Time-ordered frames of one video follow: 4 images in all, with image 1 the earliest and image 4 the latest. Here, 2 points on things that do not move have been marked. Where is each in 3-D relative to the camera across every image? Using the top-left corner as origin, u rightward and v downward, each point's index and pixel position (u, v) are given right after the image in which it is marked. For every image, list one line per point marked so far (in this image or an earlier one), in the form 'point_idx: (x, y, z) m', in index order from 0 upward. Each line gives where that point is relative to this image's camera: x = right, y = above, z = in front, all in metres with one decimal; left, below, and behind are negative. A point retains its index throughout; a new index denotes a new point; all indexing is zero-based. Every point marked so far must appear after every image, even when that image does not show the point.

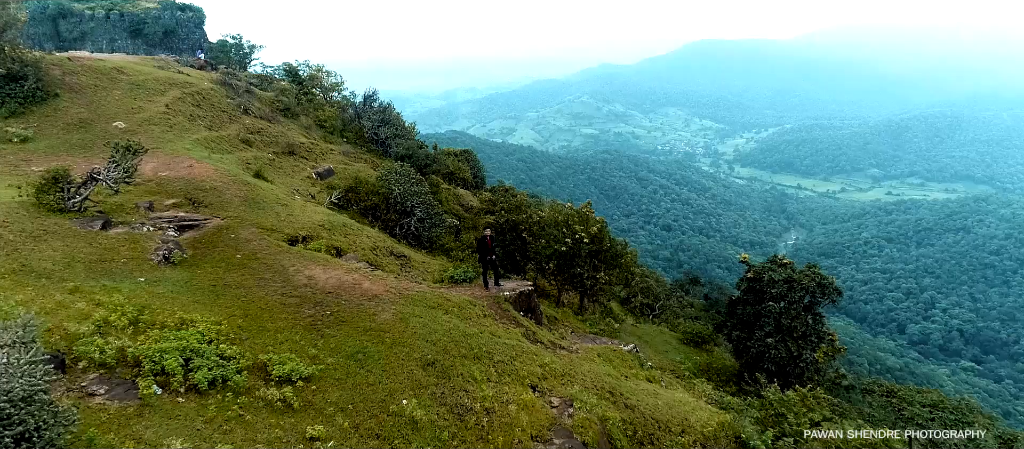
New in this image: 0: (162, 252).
0: (-10.5, -0.8, +13.3) m
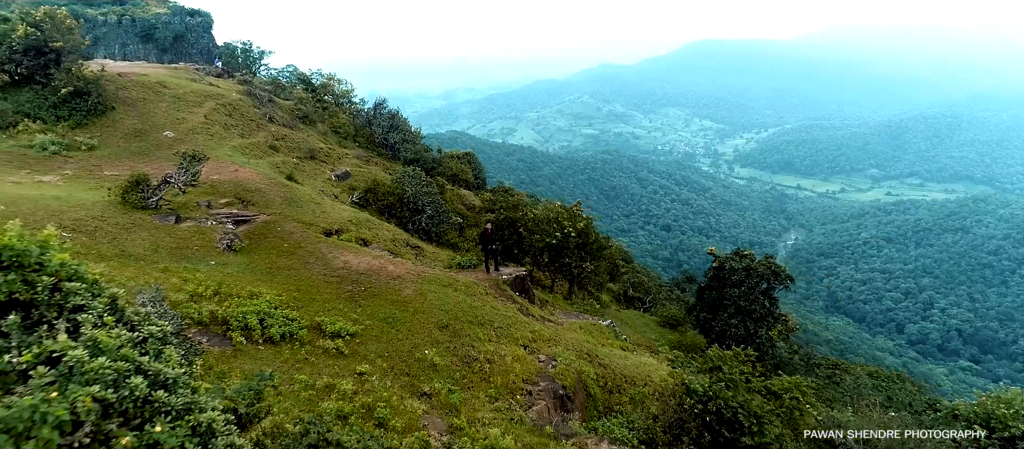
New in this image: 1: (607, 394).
0: (-10.6, -0.6, +16.4) m
1: (+3.1, -5.5, +14.4) m
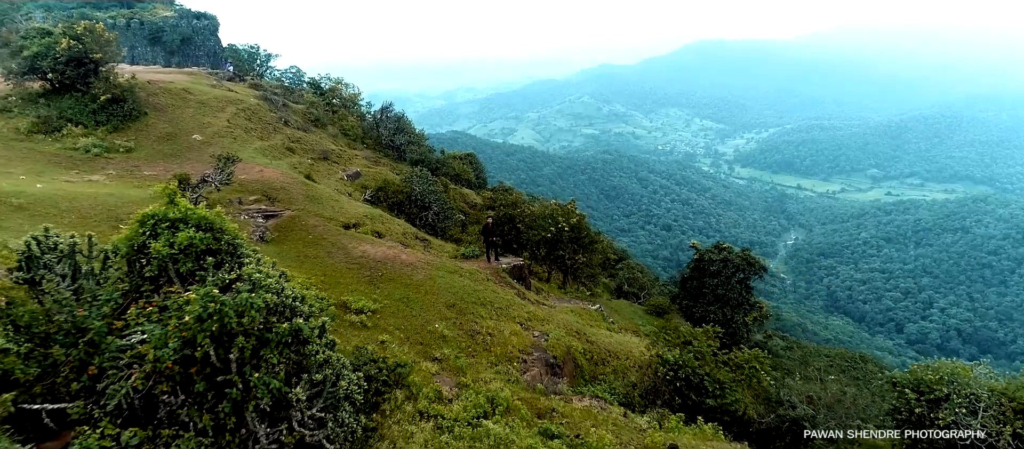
0: (-10.7, -0.4, +18.7) m
1: (+3.0, -5.2, +16.6) m
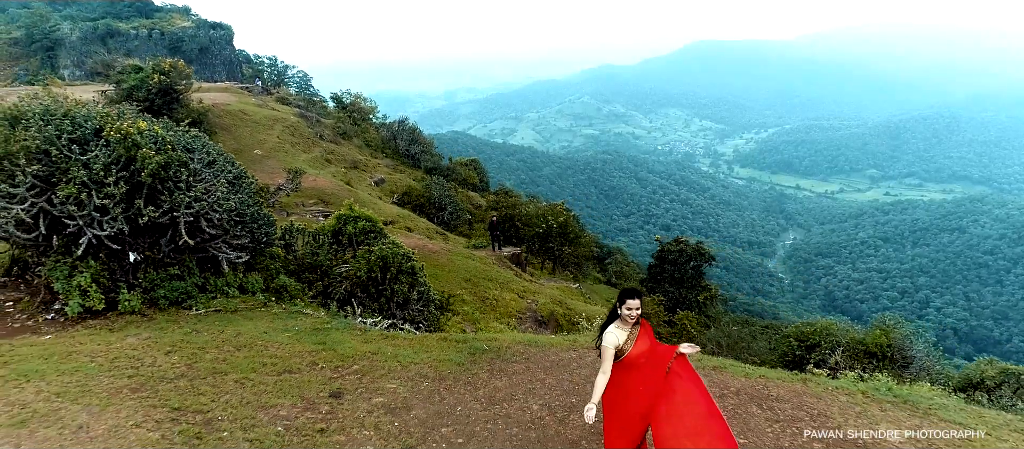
0: (-10.7, -0.2, +25.0) m
1: (+3.0, -5.1, +23.0) m
